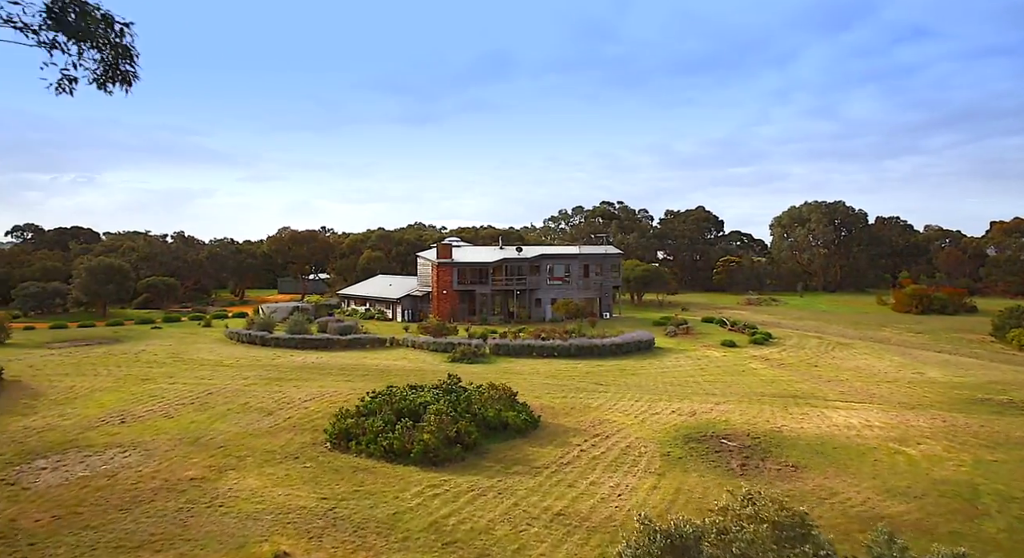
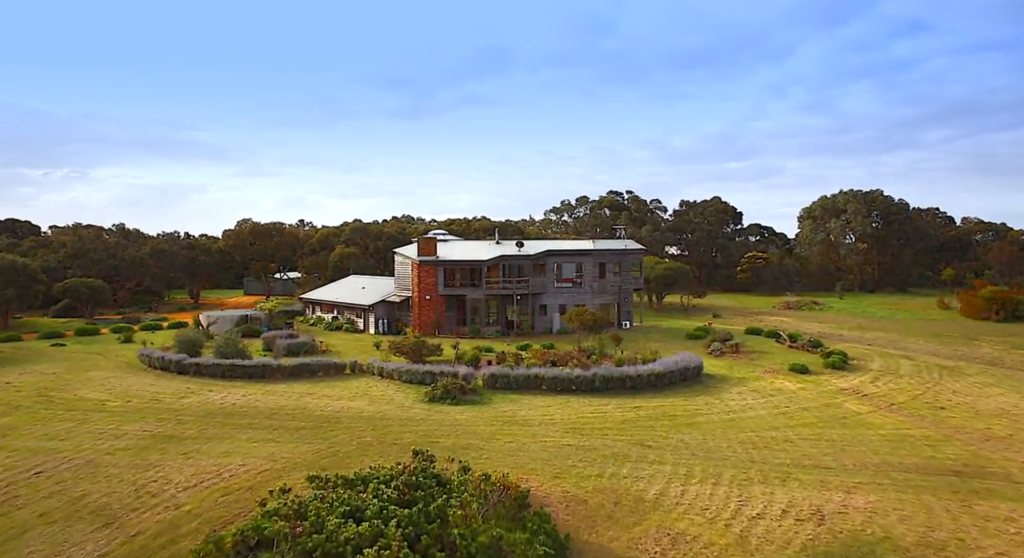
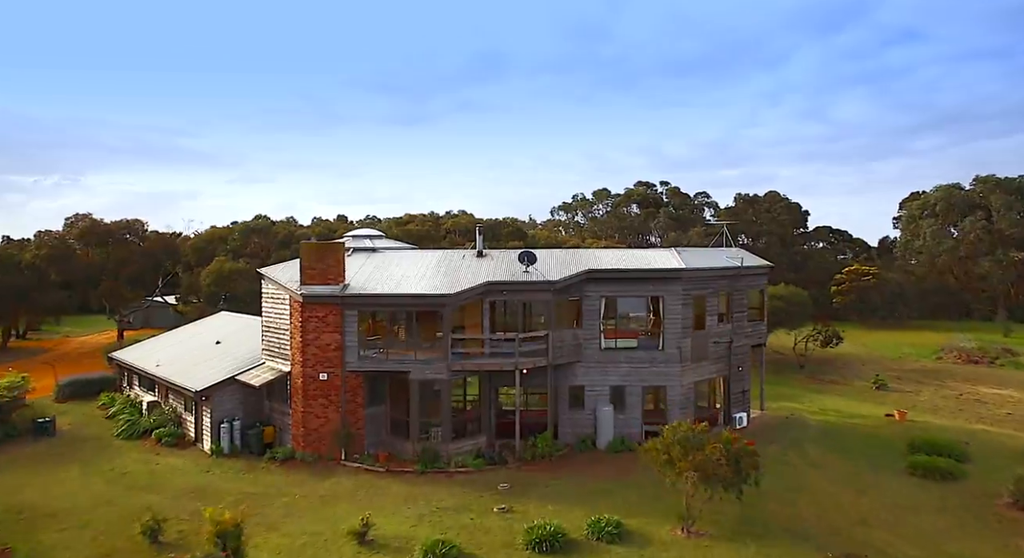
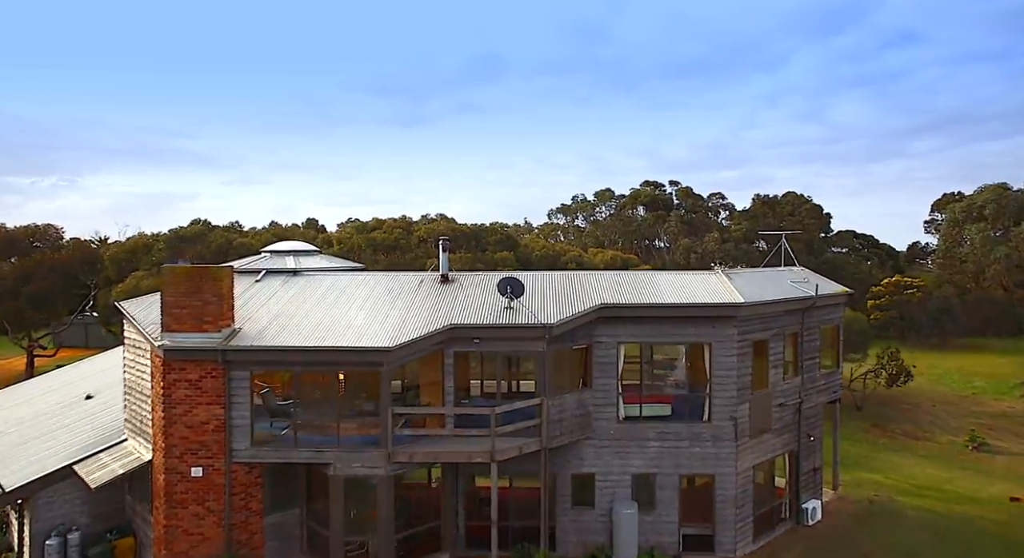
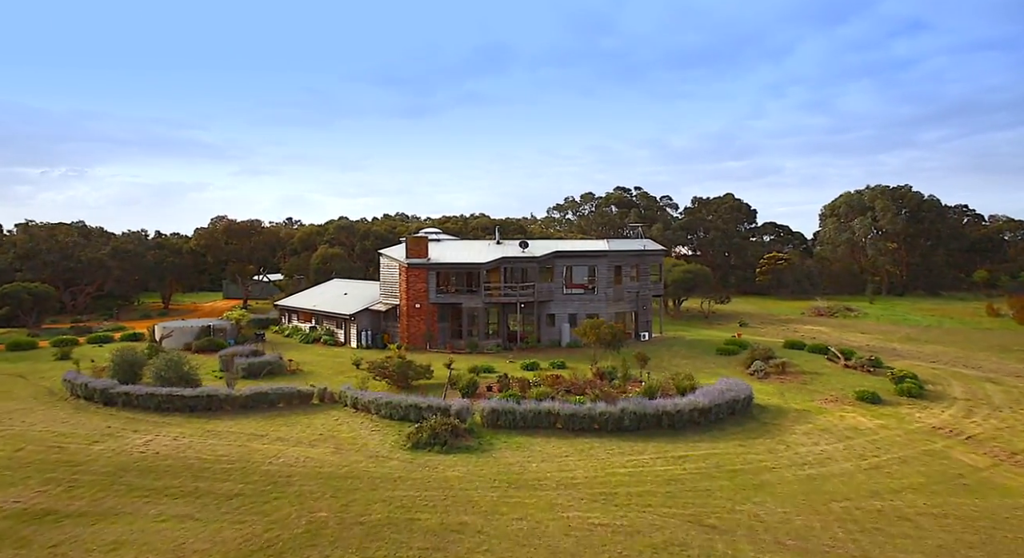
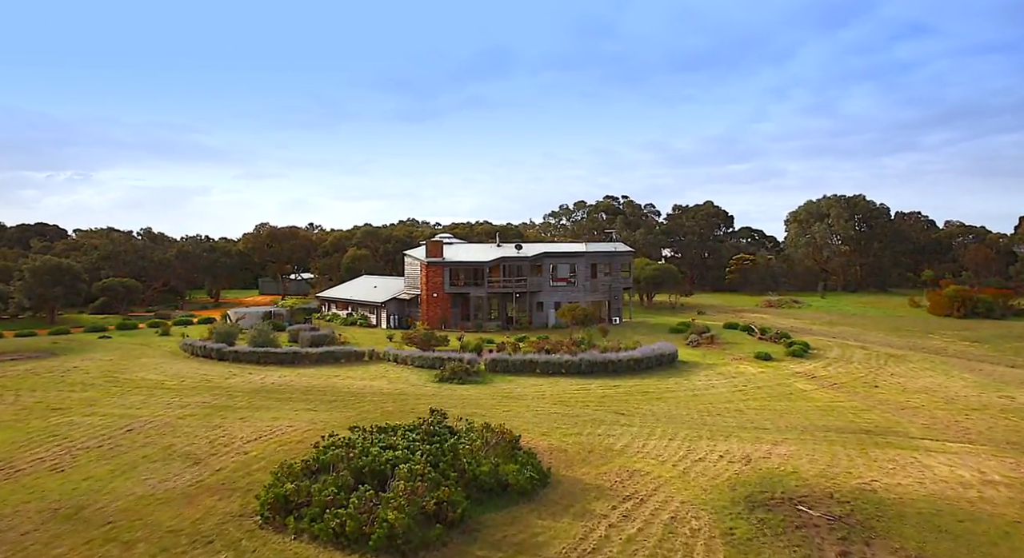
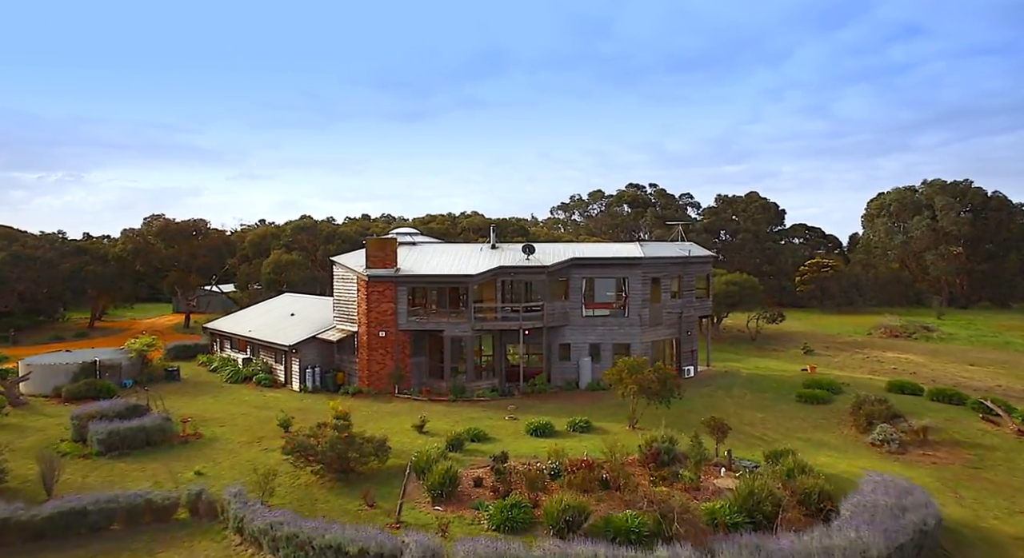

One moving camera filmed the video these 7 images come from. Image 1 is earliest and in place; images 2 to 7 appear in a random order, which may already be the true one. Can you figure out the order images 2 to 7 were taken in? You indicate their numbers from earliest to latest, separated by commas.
6, 2, 5, 7, 3, 4
